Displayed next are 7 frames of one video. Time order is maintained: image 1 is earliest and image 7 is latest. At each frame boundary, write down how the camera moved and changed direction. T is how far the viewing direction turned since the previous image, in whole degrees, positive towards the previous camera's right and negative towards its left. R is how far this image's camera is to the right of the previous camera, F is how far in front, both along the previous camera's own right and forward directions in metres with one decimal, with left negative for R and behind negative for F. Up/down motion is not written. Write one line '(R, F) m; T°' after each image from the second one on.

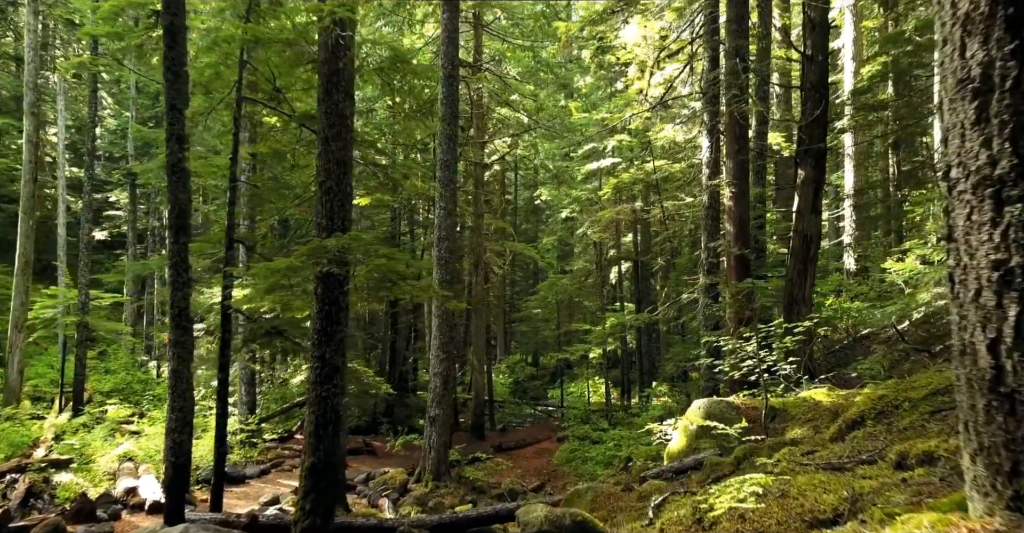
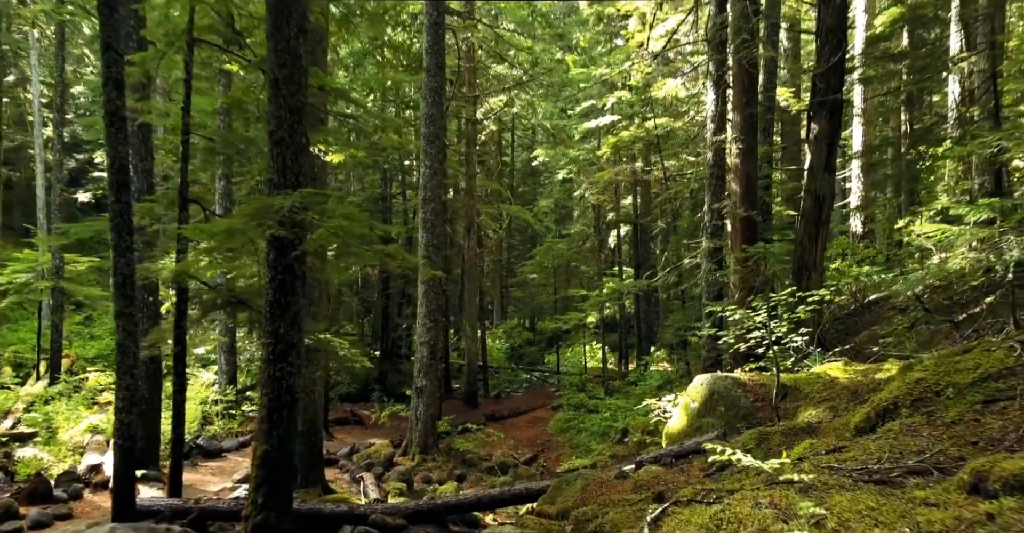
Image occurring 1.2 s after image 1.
(+0.2, +1.0) m; 0°
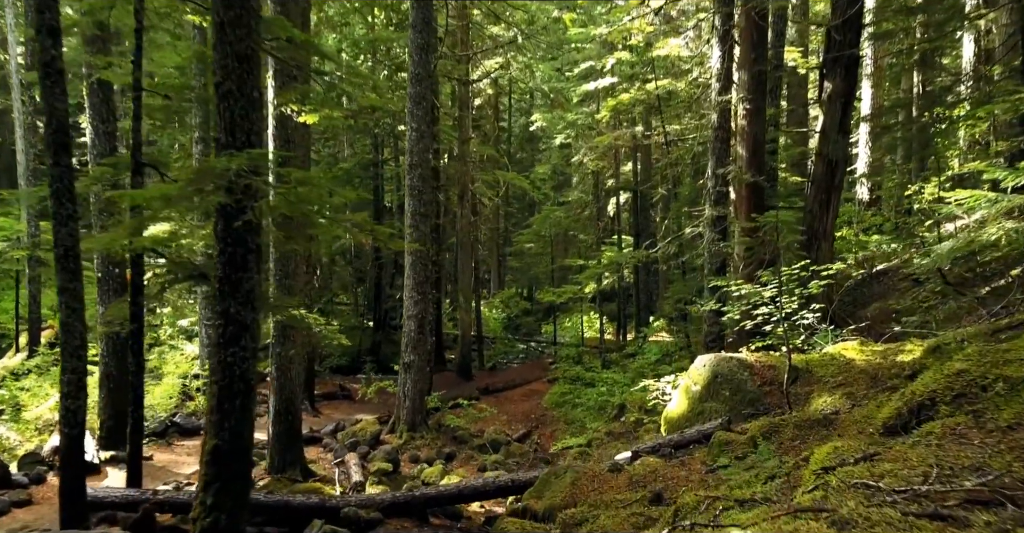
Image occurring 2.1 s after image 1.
(+0.1, +0.8) m; 0°
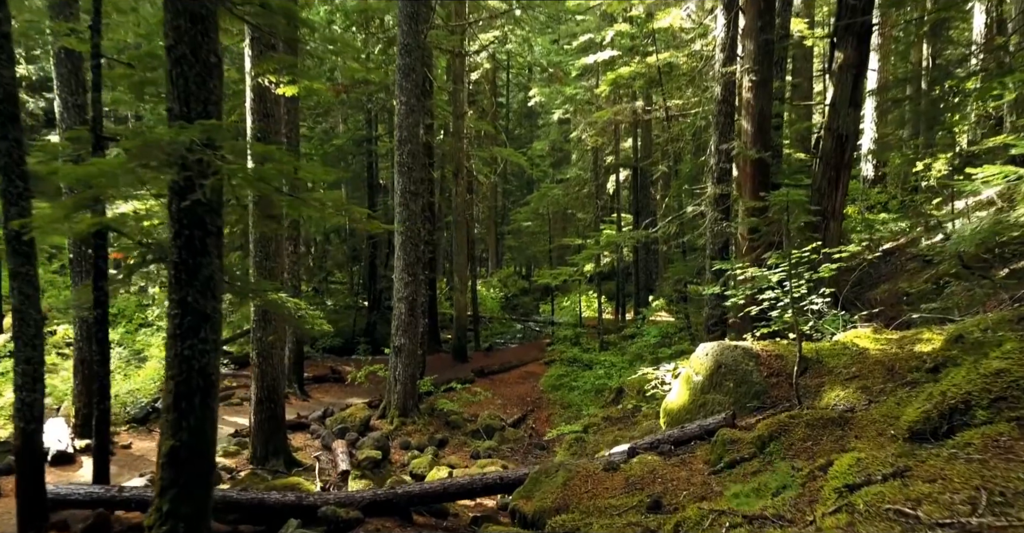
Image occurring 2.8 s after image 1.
(+0.1, +0.6) m; 0°
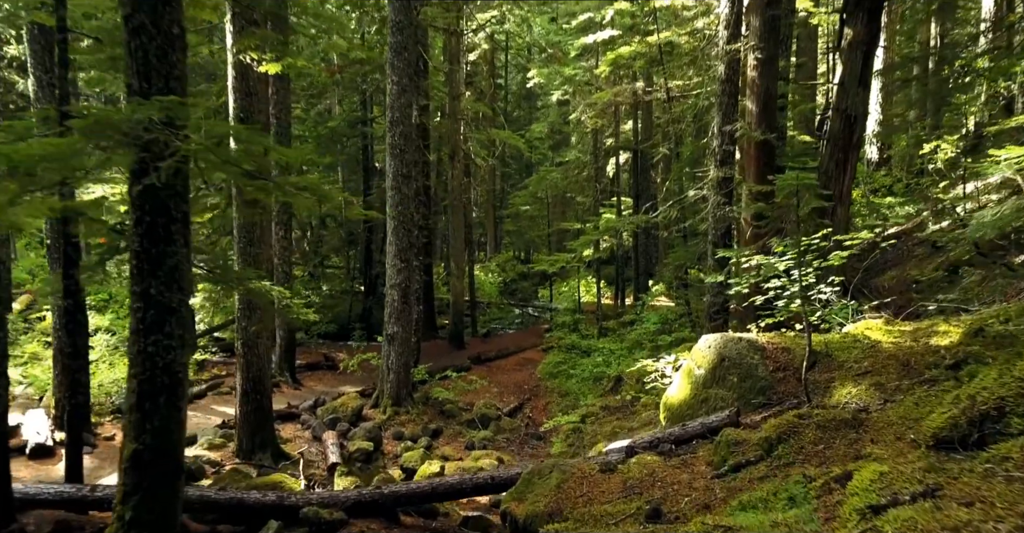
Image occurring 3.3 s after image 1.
(+0.1, +0.4) m; 0°
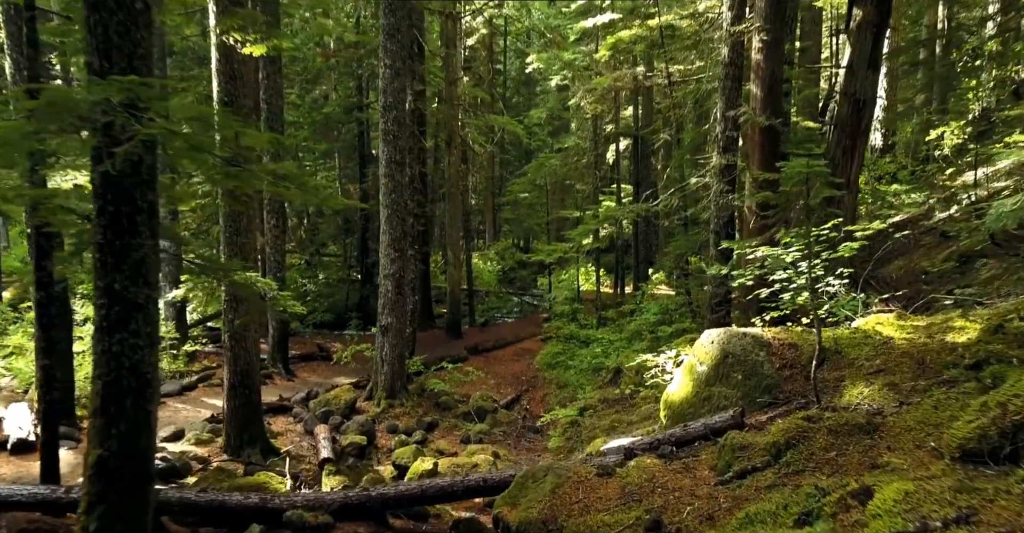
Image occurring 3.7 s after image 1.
(+0.1, +0.4) m; 0°
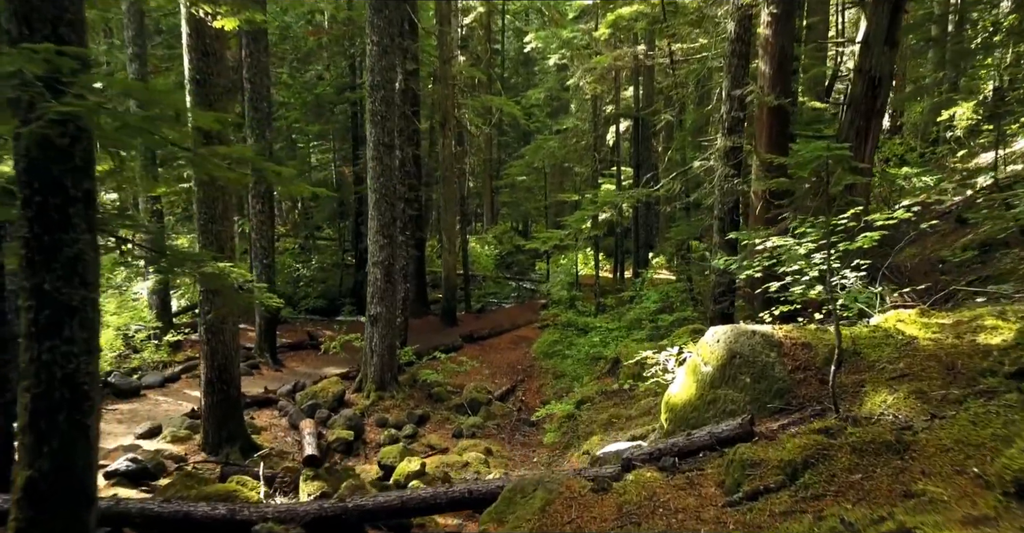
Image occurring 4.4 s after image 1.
(+0.1, +0.6) m; 0°
